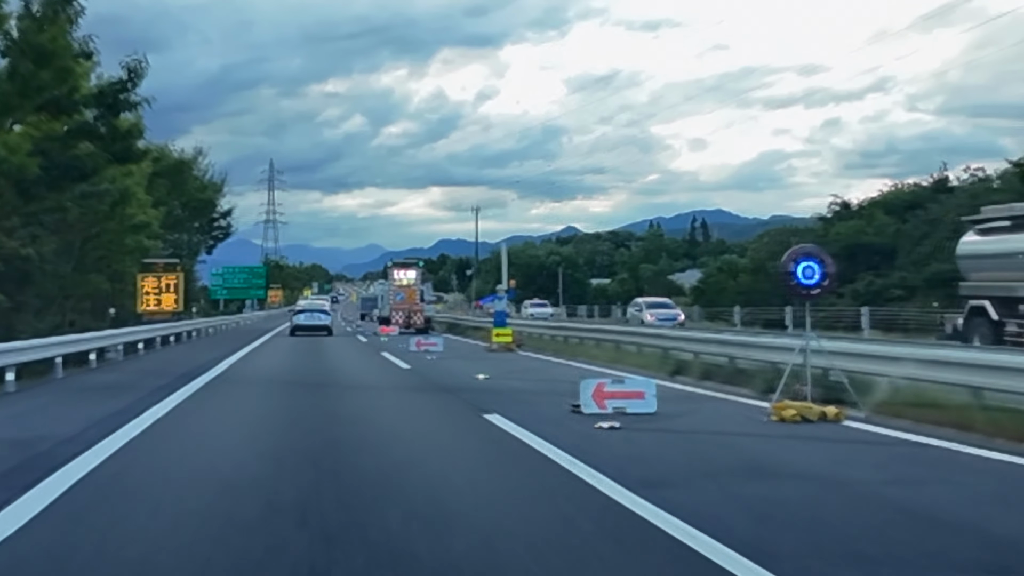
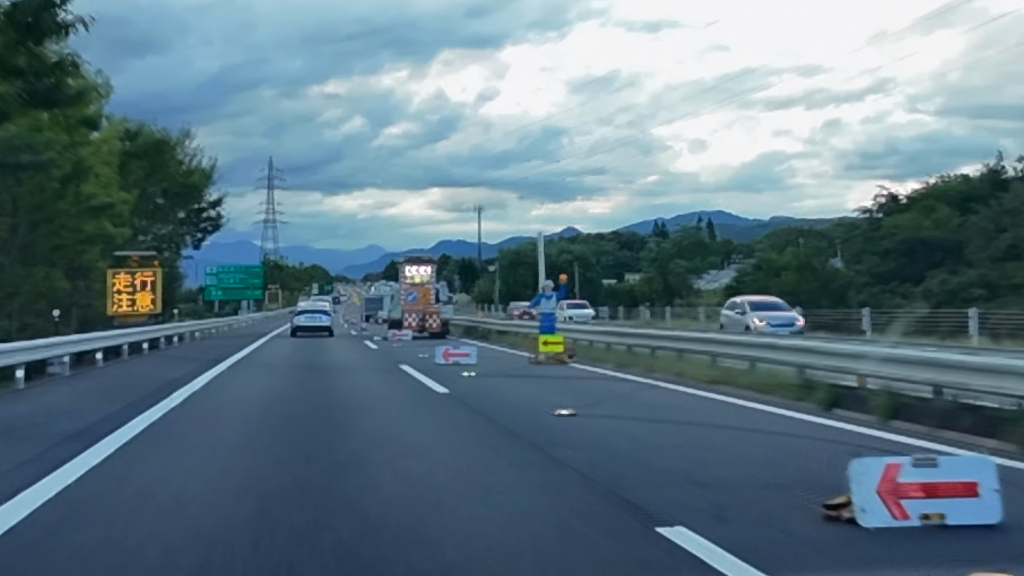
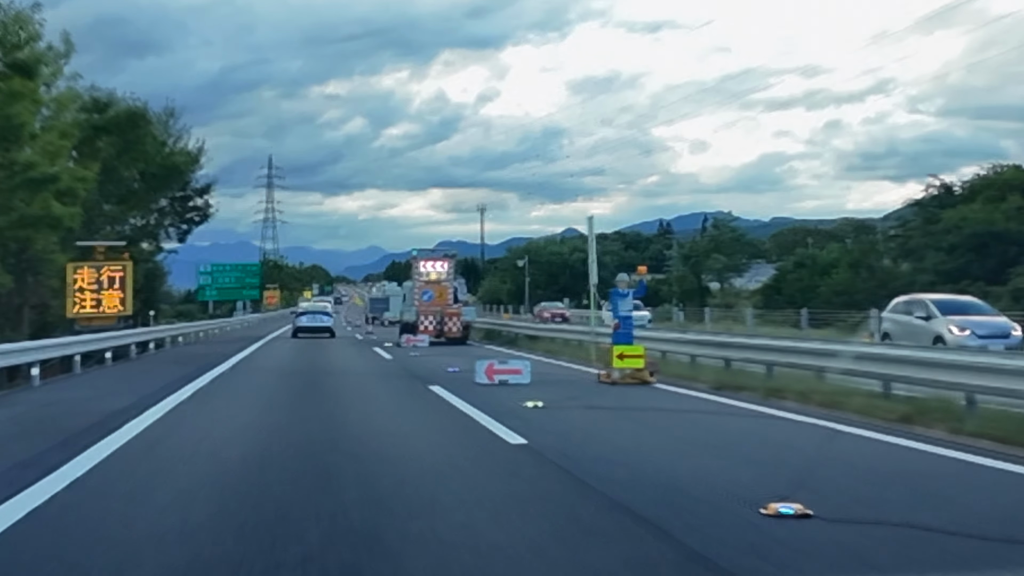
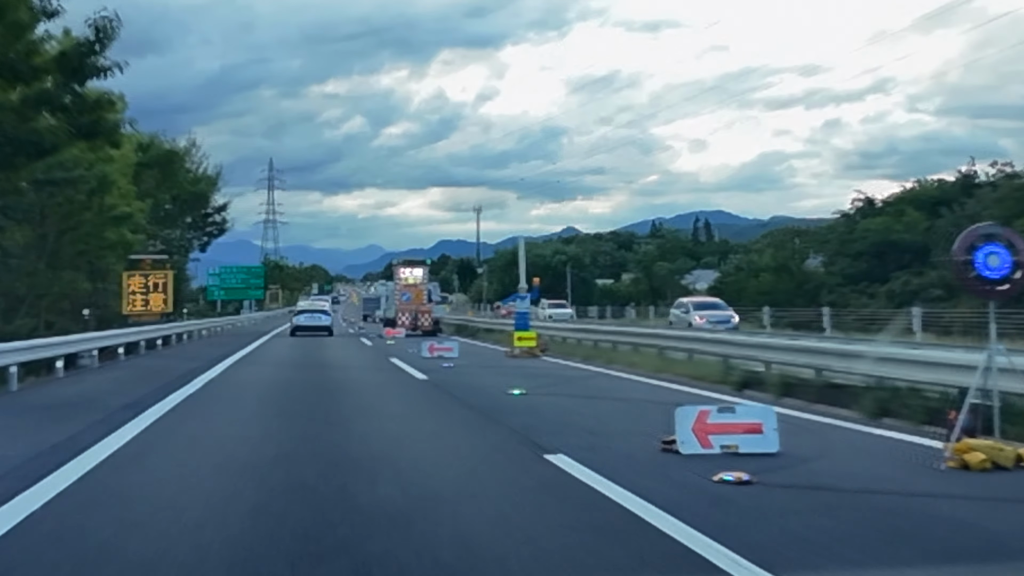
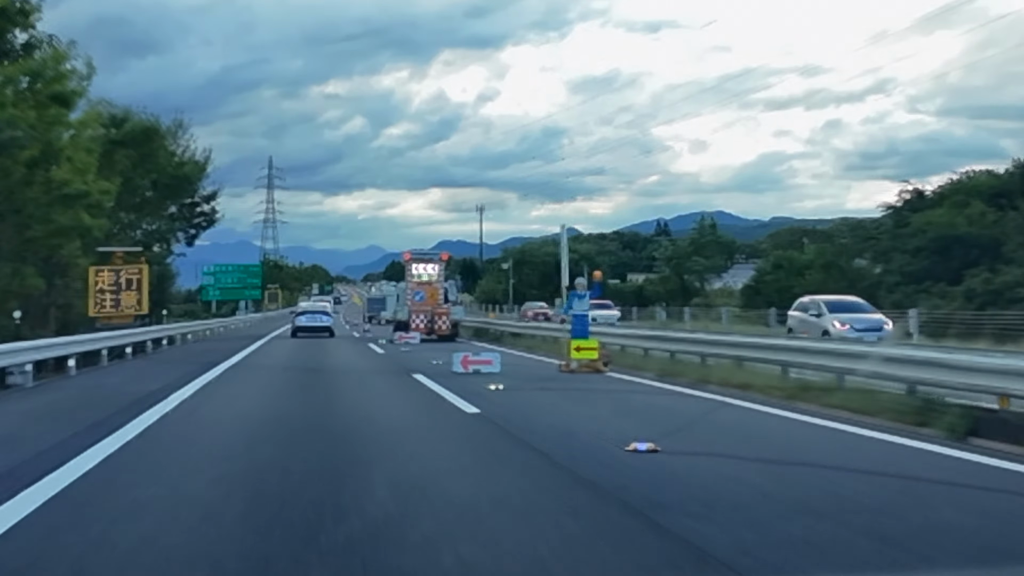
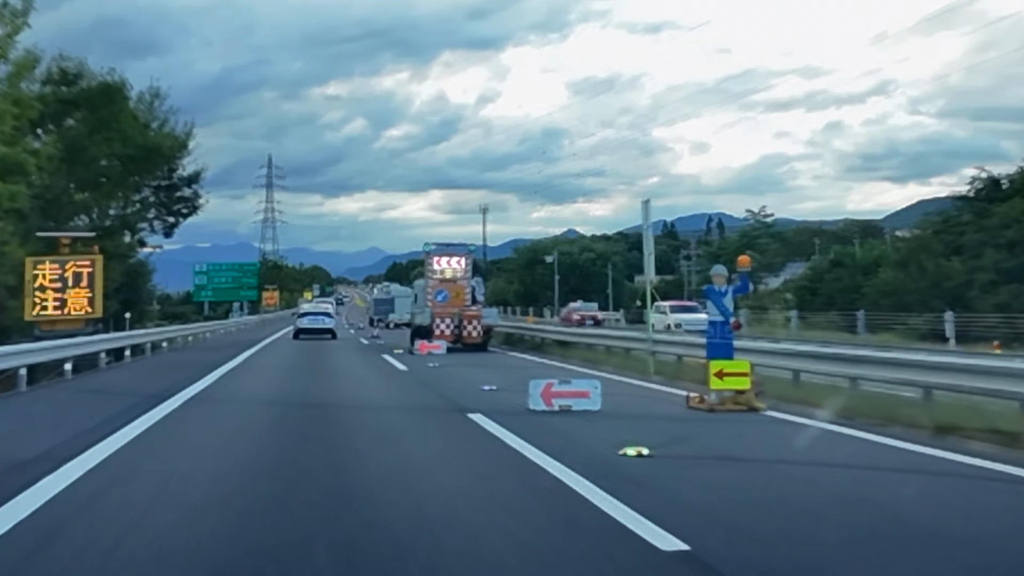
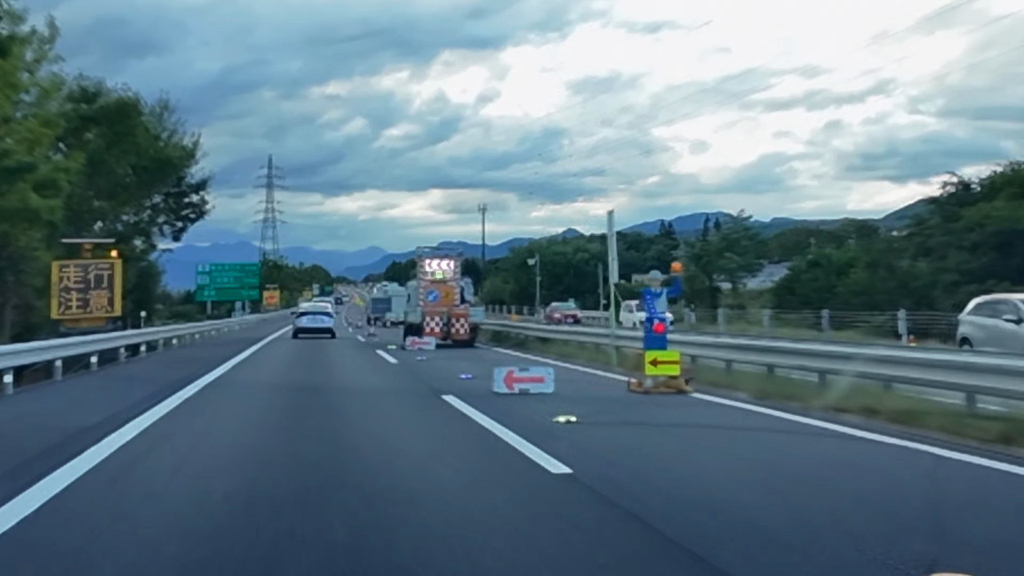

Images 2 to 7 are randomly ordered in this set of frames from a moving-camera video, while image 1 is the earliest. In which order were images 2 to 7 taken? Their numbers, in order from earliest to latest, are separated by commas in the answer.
4, 2, 5, 3, 7, 6
